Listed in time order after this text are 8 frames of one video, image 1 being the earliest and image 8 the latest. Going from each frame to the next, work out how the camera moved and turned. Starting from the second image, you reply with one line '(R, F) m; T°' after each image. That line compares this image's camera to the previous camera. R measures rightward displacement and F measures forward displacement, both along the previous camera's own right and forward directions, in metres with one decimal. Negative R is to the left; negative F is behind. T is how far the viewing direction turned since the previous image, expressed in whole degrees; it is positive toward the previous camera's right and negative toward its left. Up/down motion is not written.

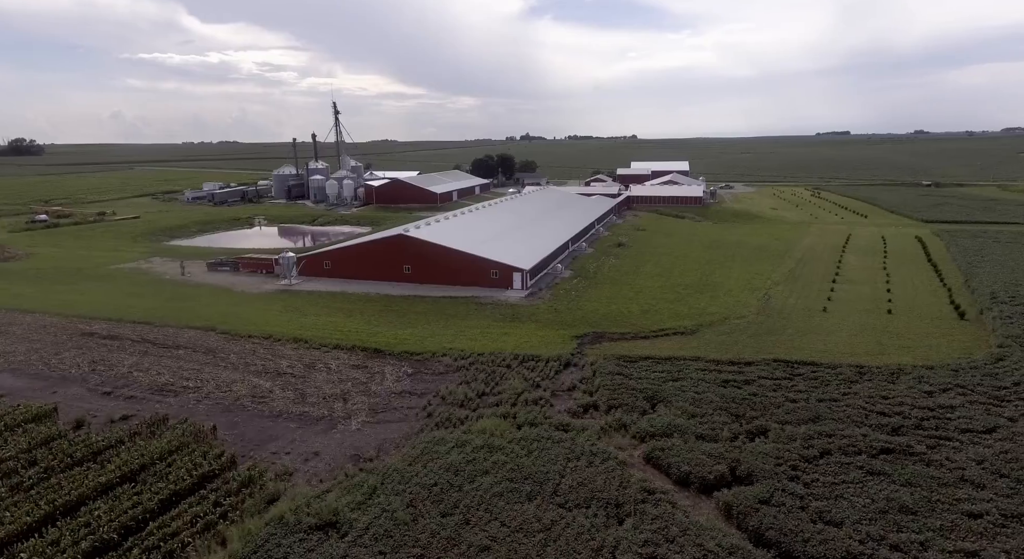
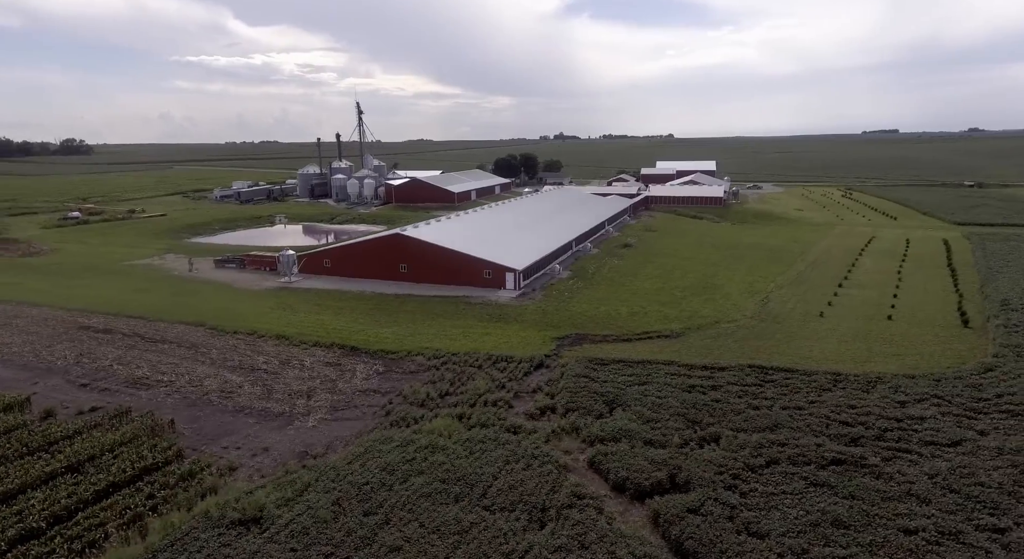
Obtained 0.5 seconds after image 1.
(+2.2, +0.1) m; -3°
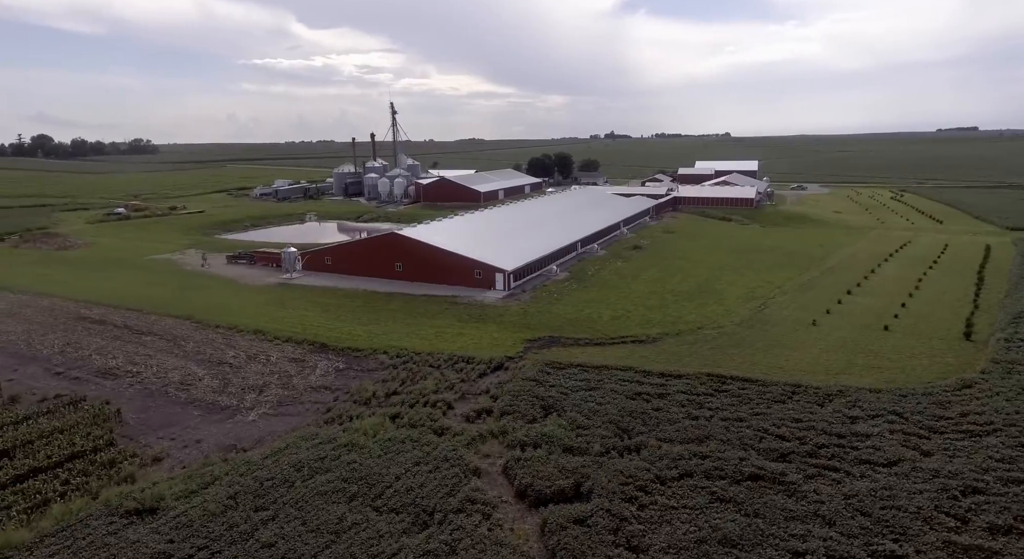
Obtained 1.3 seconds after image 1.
(+3.2, +0.2) m; -5°
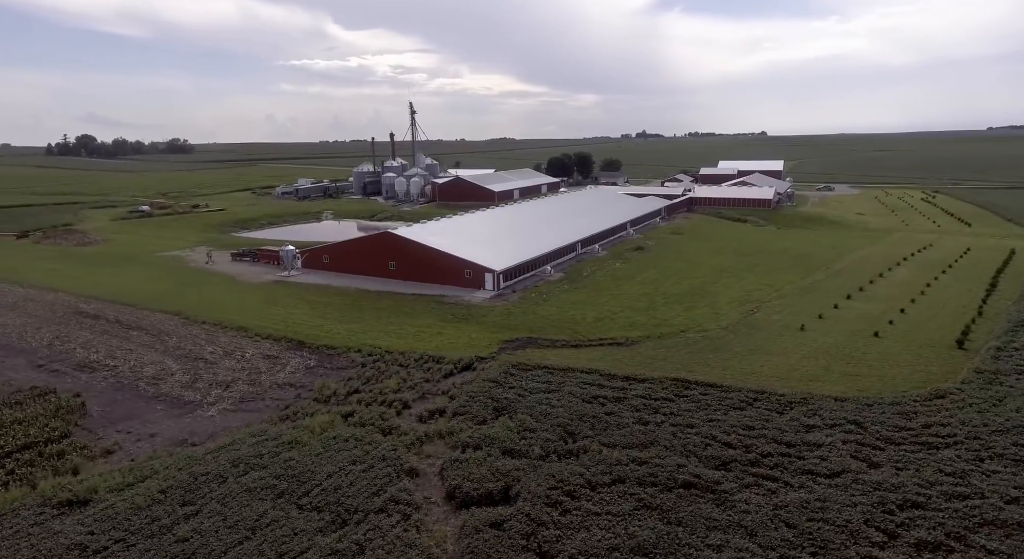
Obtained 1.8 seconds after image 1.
(+2.2, +0.1) m; -3°
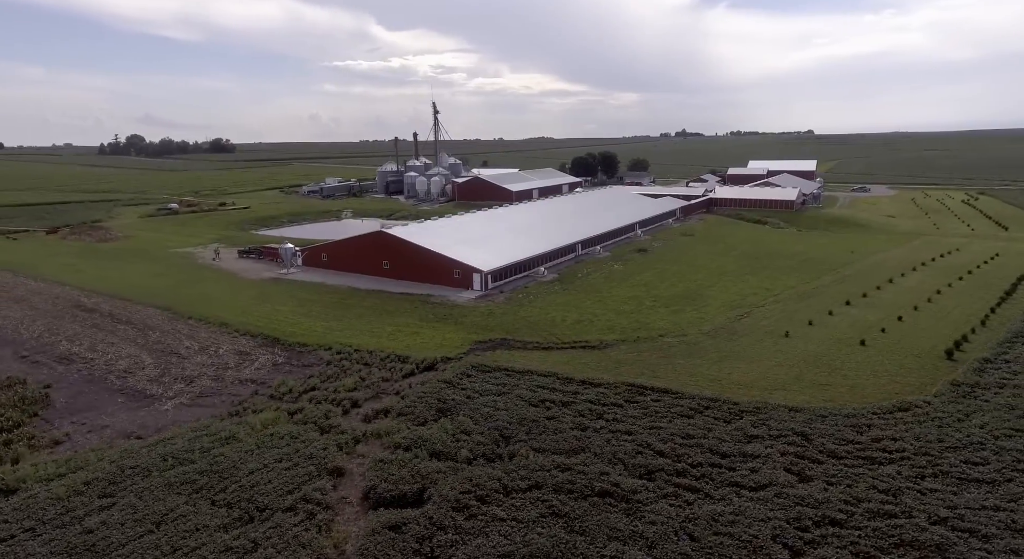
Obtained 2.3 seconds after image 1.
(+2.6, +0.2) m; -4°
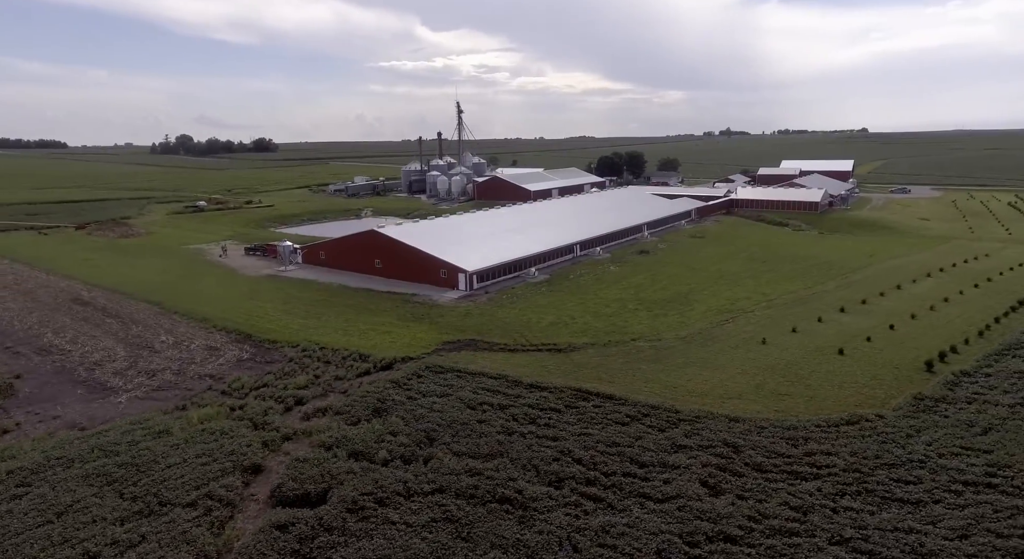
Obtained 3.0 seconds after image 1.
(+2.9, +0.2) m; -4°
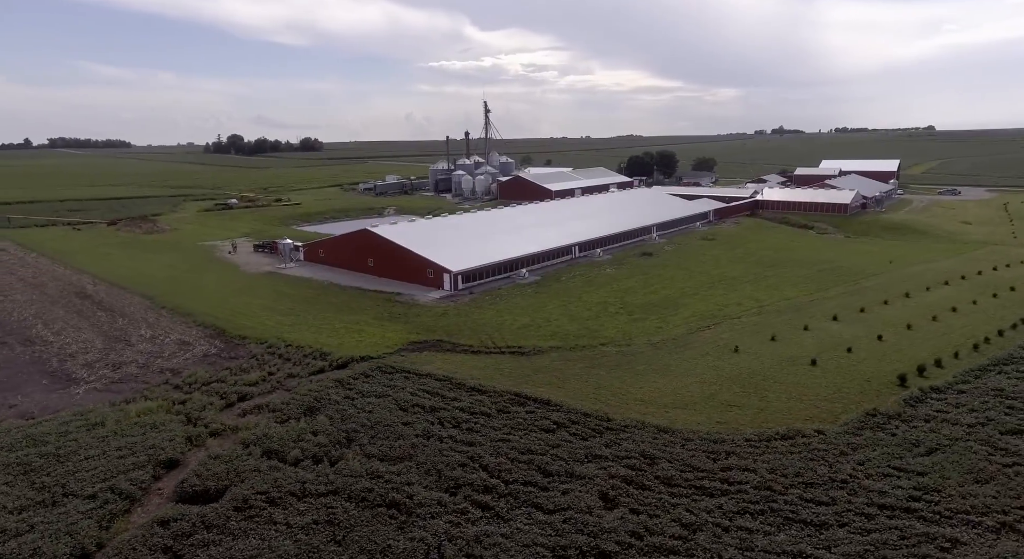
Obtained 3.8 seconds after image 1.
(+3.2, +0.3) m; -4°
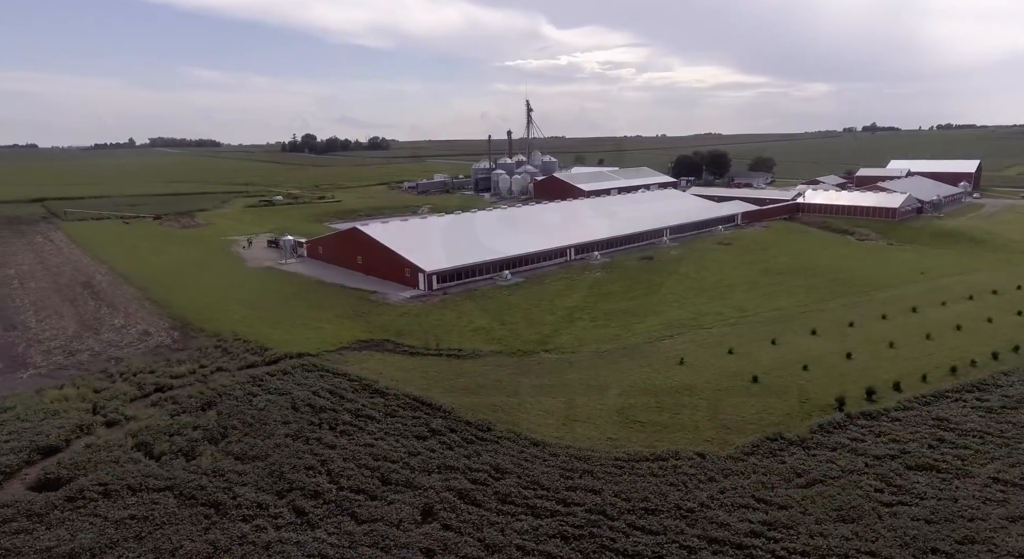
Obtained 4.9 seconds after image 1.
(+5.1, +0.8) m; -7°
